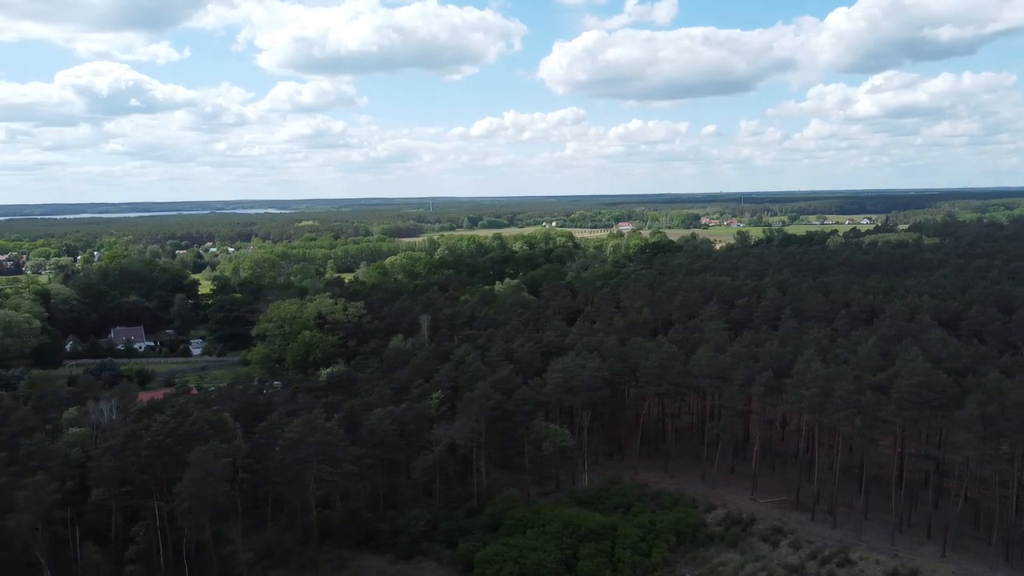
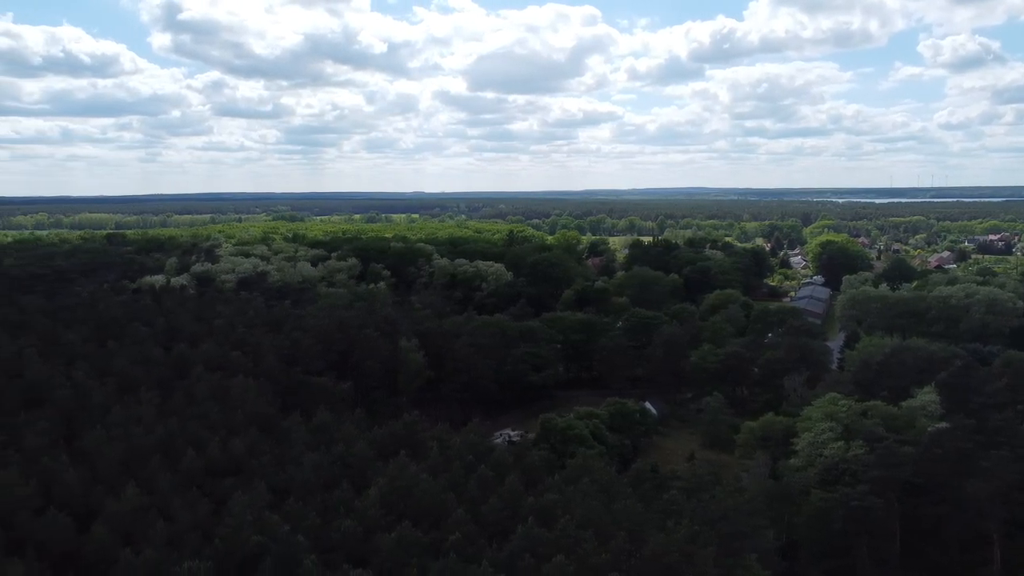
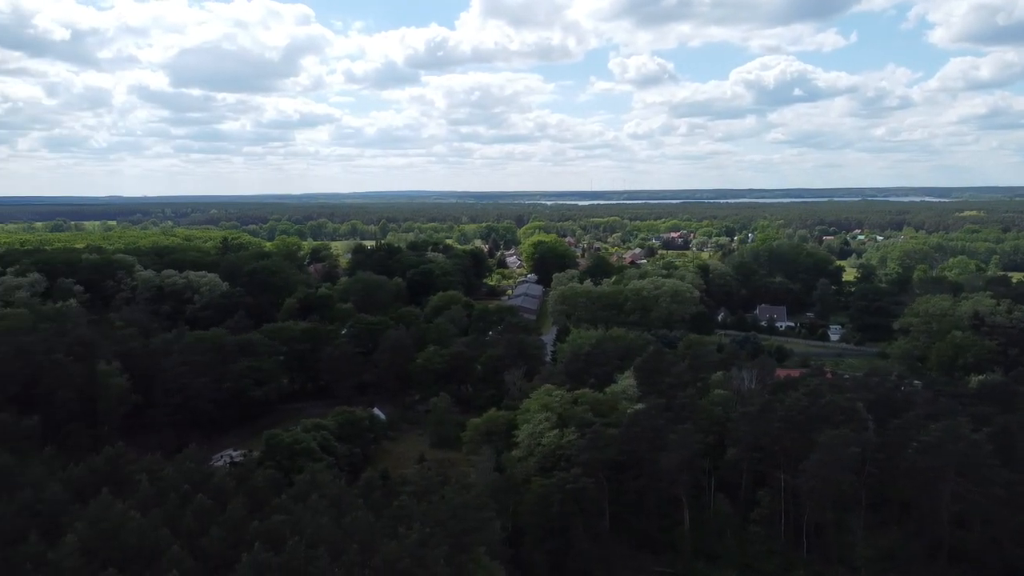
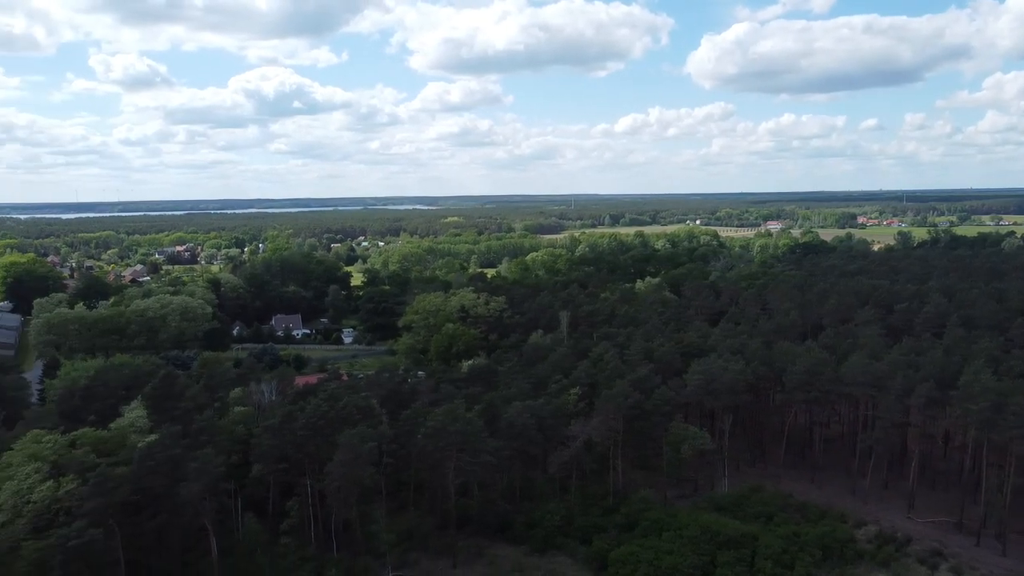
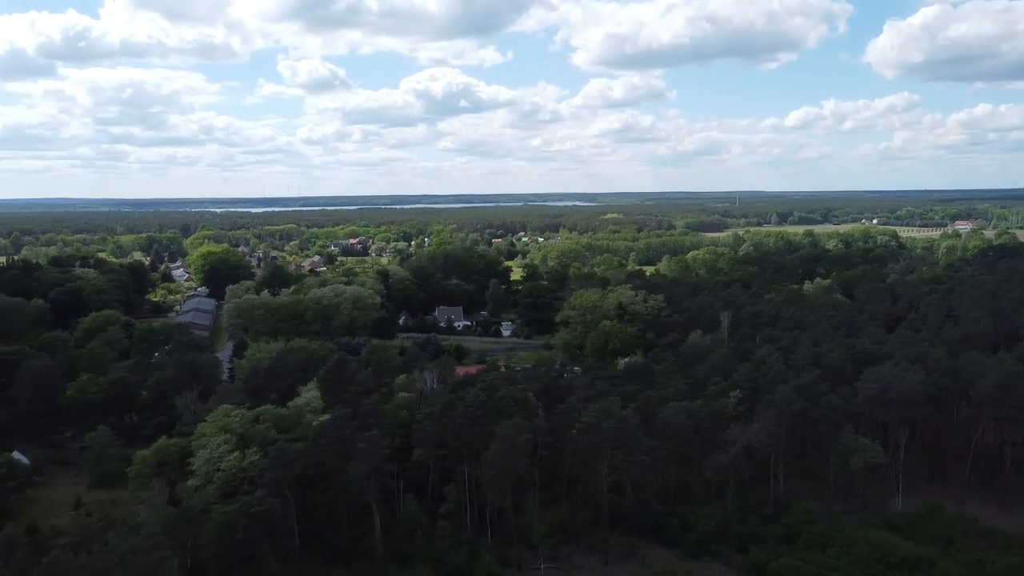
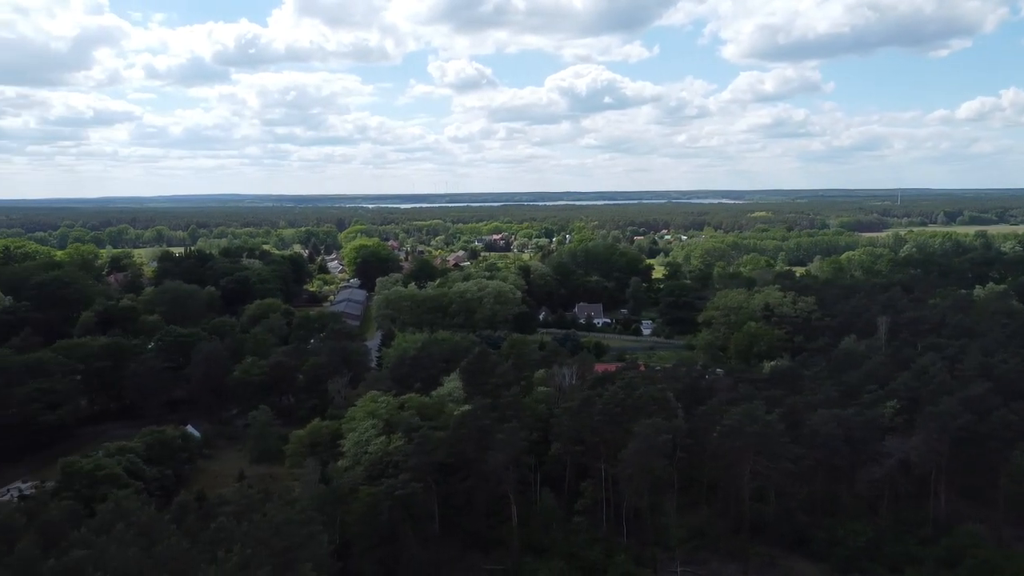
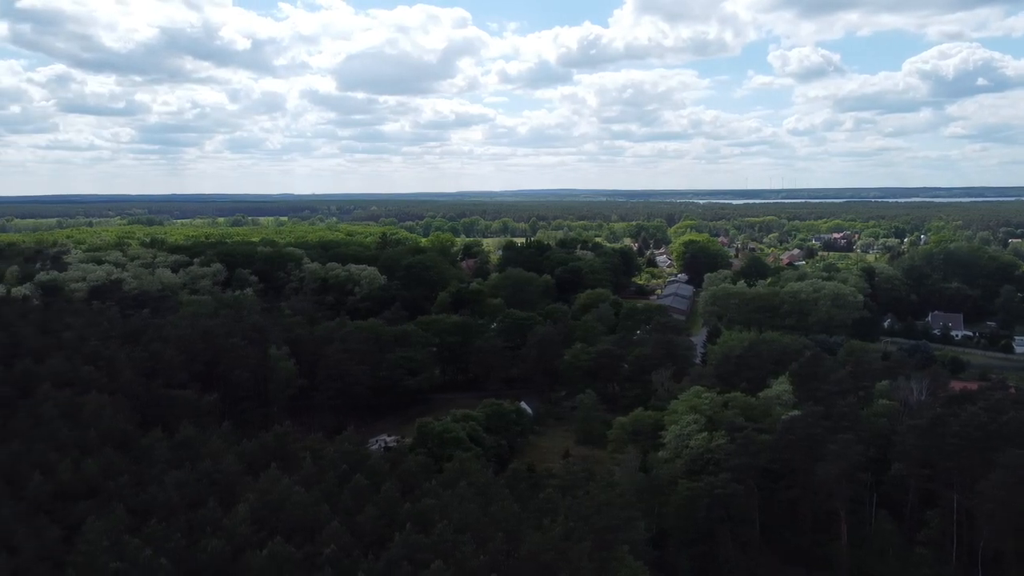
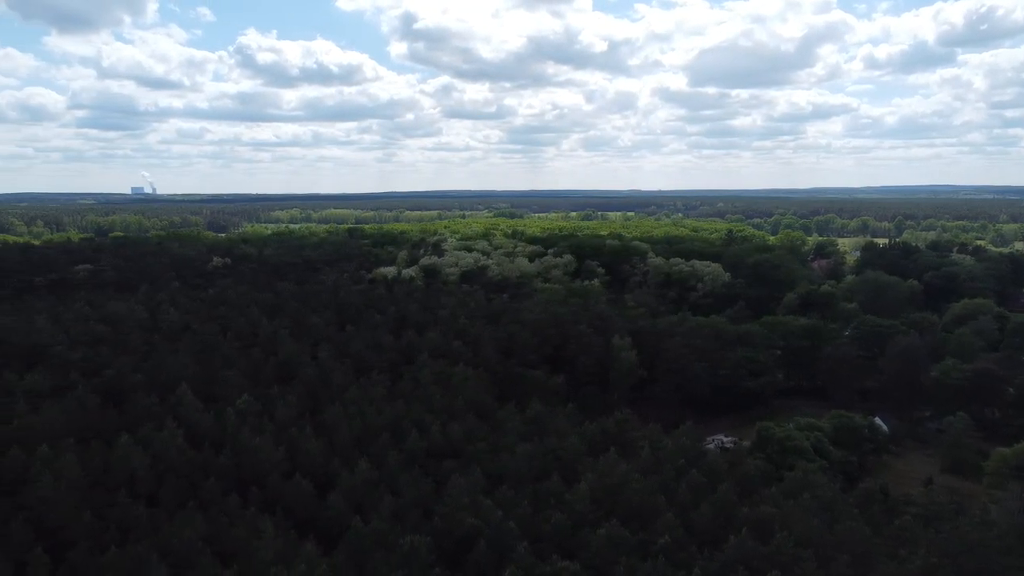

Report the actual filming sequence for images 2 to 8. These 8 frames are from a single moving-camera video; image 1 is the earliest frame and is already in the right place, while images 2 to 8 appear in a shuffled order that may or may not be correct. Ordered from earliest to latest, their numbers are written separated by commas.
4, 5, 6, 3, 7, 2, 8
